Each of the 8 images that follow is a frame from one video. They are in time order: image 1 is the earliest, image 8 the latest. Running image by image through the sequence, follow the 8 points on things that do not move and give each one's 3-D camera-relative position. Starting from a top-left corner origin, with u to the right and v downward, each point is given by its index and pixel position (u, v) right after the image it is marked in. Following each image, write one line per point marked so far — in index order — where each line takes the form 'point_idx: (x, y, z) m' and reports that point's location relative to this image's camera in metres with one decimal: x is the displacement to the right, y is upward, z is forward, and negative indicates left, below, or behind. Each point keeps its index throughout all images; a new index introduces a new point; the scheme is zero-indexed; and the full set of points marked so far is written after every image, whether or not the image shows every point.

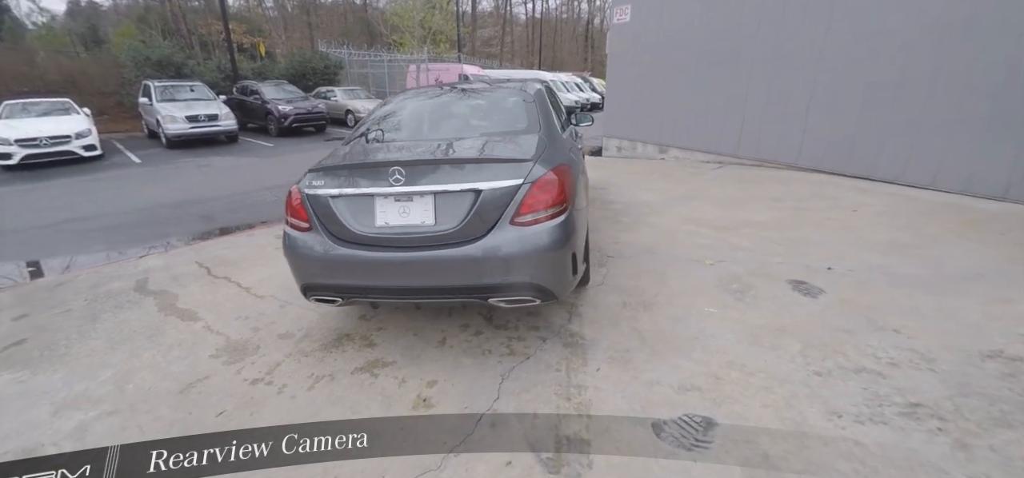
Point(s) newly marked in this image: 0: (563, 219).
0: (+0.3, +0.1, +2.5) m
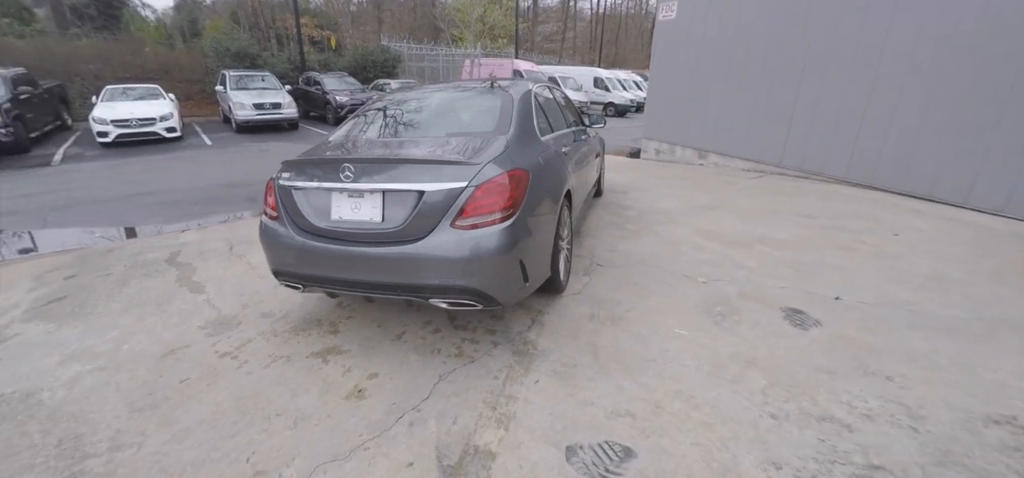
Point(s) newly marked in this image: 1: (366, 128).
0: (0.0, +0.1, +2.5) m
1: (-1.0, +0.8, +3.3) m
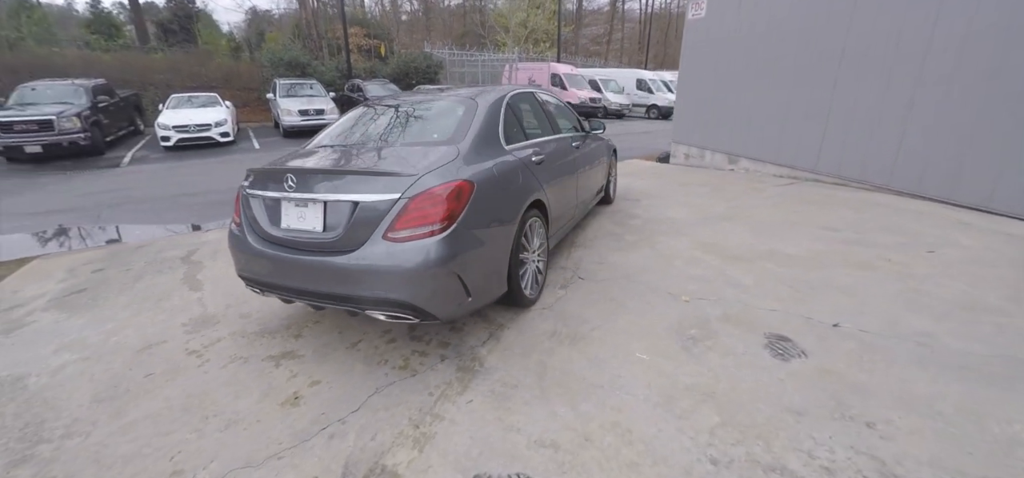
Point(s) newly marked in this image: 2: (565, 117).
0: (-0.4, 0.0, +2.4) m
1: (-1.2, +0.8, +3.4) m
2: (+0.5, +1.2, +4.4) m
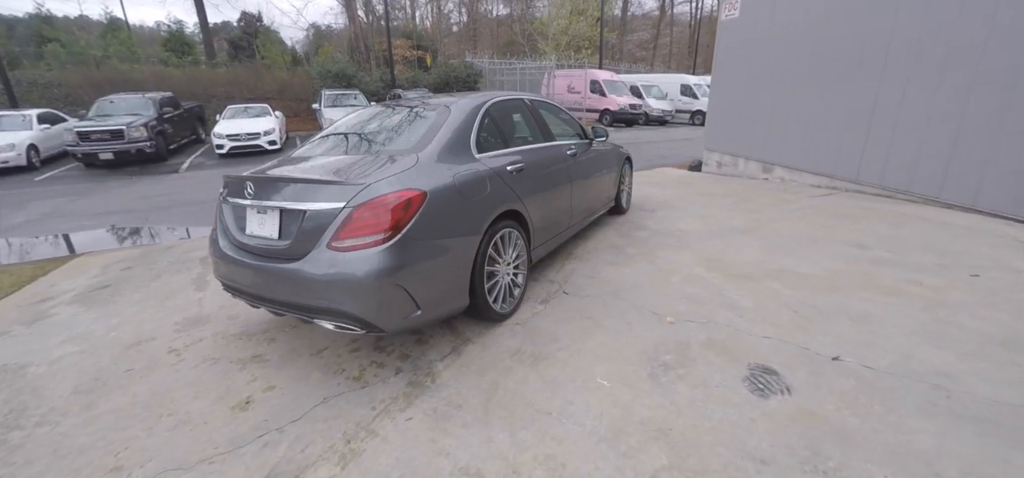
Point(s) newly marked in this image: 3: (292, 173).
0: (-0.6, 0.0, +2.3) m
1: (-1.3, +0.7, +3.4) m
2: (+0.5, +1.1, +4.2) m
3: (-1.3, +0.4, +2.7) m
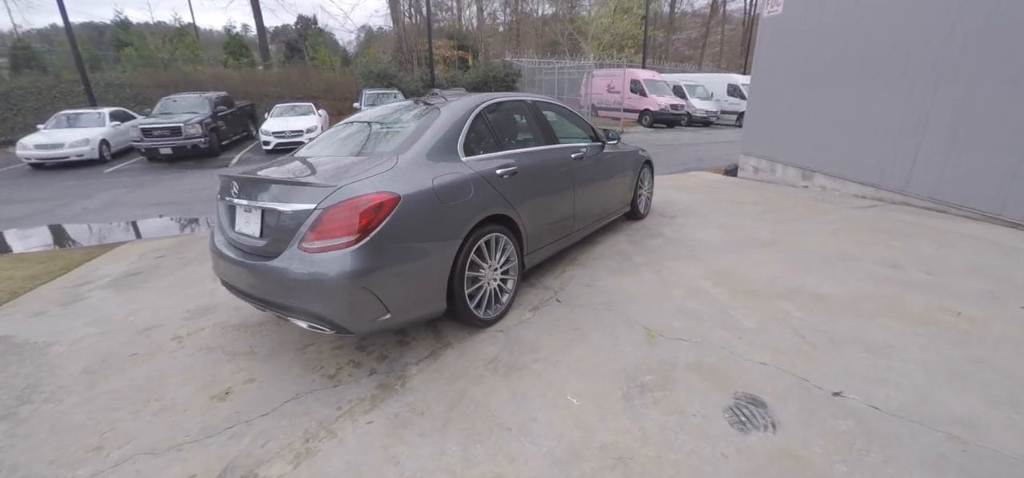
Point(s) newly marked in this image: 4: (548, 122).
0: (-0.8, 0.0, +2.3) m
1: (-1.3, +0.7, +3.5) m
2: (+0.6, +1.0, +4.1) m
3: (-1.4, +0.4, +2.7) m
4: (+0.3, +0.9, +3.7) m
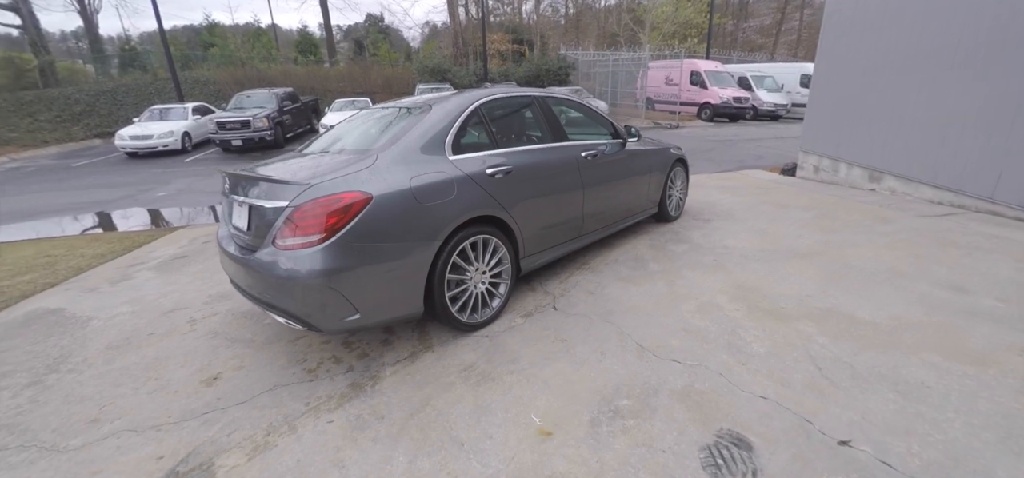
0: (-0.9, 0.0, +2.3) m
1: (-1.3, +0.8, +3.5) m
2: (+0.7, +1.0, +3.8) m
3: (-1.5, +0.4, +2.8) m
4: (+0.4, +0.9, +3.5) m
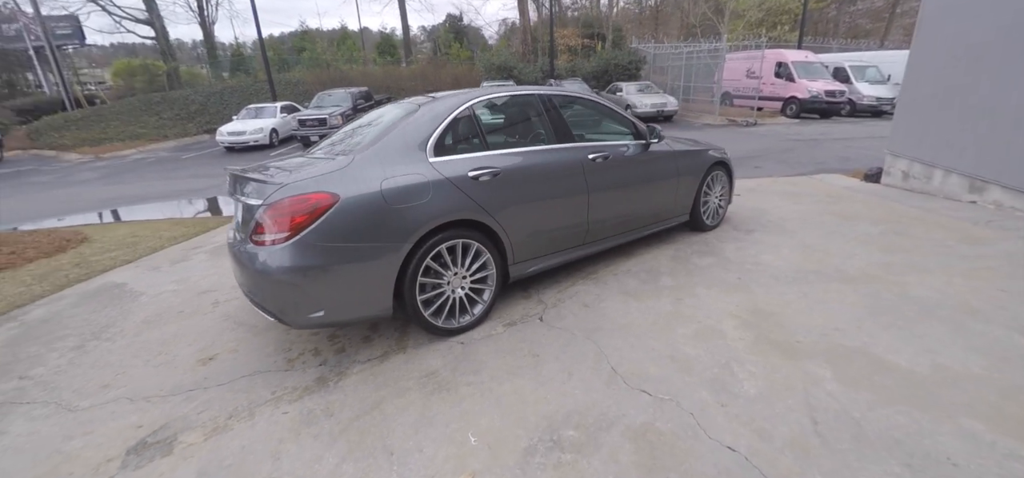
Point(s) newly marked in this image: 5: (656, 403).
0: (-1.1, 0.0, +2.3) m
1: (-1.2, +0.8, +3.6) m
2: (+0.8, +0.9, +3.5) m
3: (-1.5, +0.5, +2.9) m
4: (+0.4, +0.9, +3.3) m
5: (+0.7, -0.7, +2.1) m
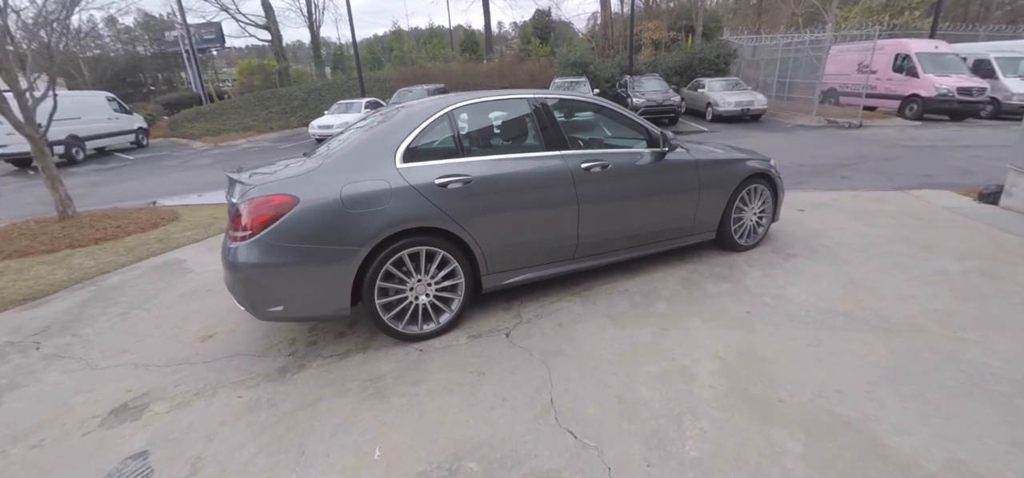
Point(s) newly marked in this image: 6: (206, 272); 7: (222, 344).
0: (-1.4, 0.0, +2.4) m
1: (-1.2, +0.9, +3.6) m
2: (+0.8, +0.8, +3.2) m
3: (-1.6, +0.5, +3.1) m
4: (+0.4, +0.8, +3.0) m
5: (+0.3, -0.8, +1.8) m
6: (-2.9, -0.3, +4.4) m
7: (-1.9, -0.7, +3.0) m
